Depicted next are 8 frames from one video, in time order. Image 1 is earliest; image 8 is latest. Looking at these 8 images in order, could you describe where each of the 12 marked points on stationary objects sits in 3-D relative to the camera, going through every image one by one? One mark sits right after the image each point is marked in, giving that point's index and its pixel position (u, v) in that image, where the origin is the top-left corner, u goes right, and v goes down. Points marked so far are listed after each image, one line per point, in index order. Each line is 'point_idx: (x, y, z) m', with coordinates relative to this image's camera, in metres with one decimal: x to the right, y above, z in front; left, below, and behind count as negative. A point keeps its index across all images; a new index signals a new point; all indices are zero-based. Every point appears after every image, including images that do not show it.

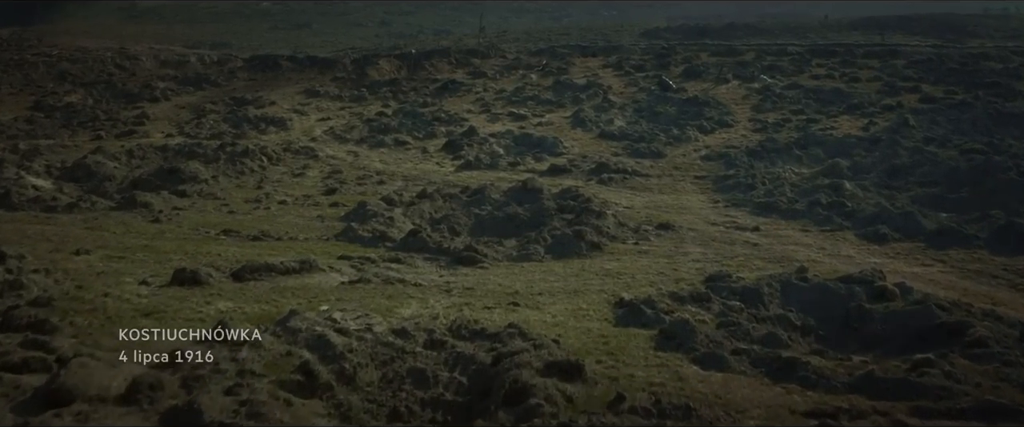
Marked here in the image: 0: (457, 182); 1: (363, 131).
0: (-0.7, +0.4, +11.6) m
1: (-2.6, +1.4, +15.5) m
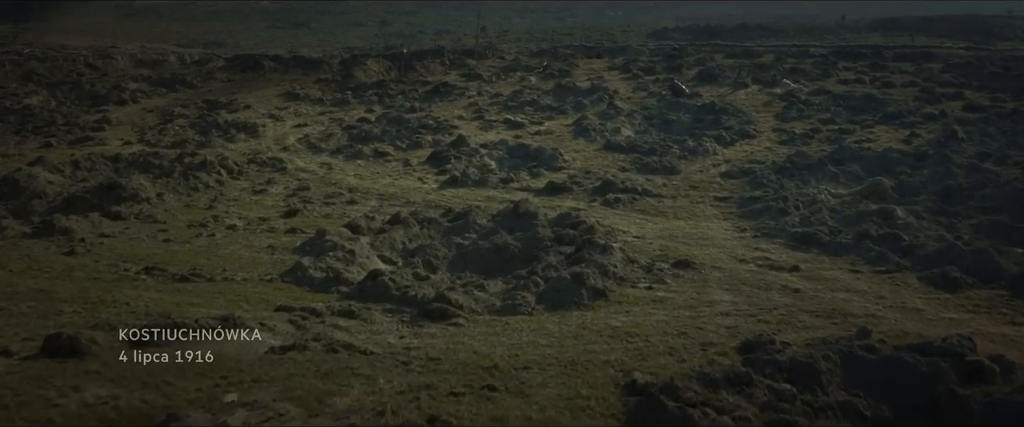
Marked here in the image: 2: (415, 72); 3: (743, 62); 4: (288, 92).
0: (-0.8, +0.1, +10.0) m
1: (-2.7, +1.2, +13.9) m
2: (-2.1, +3.1, +18.9) m
3: (+4.6, +3.0, +17.5) m
4: (-4.6, +2.5, +18.1) m
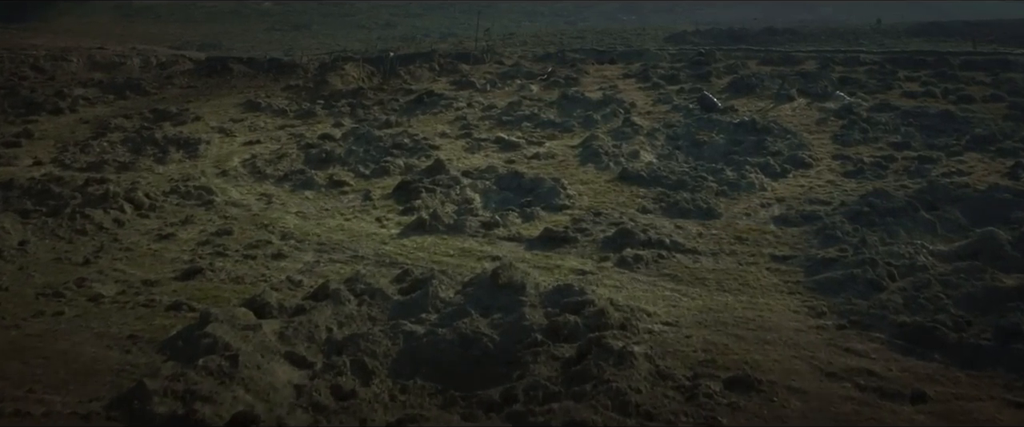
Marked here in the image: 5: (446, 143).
0: (-1.0, -0.4, +7.4) m
1: (-2.8, +0.7, +11.4) m
2: (-2.1, +2.6, +16.4) m
3: (+4.6, +2.4, +14.9) m
4: (-4.7, +2.0, +15.5) m
5: (-0.9, +0.9, +11.7) m
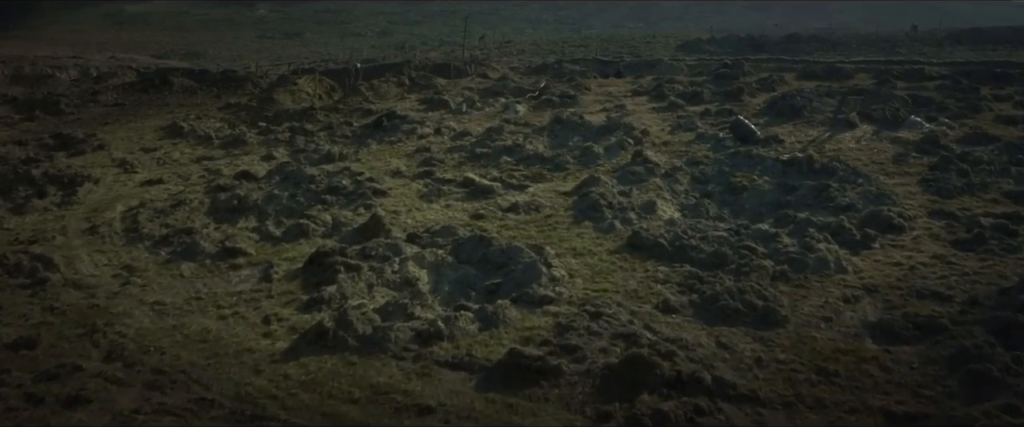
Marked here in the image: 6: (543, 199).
0: (-1.3, -1.0, +4.5) m
1: (-3.1, 0.0, +8.5) m
2: (-2.4, +1.9, +13.5) m
3: (+4.3, +1.7, +11.9) m
4: (-4.9, +1.3, +12.7) m
5: (-1.2, +0.3, +8.9) m
6: (+0.3, +0.1, +8.1) m
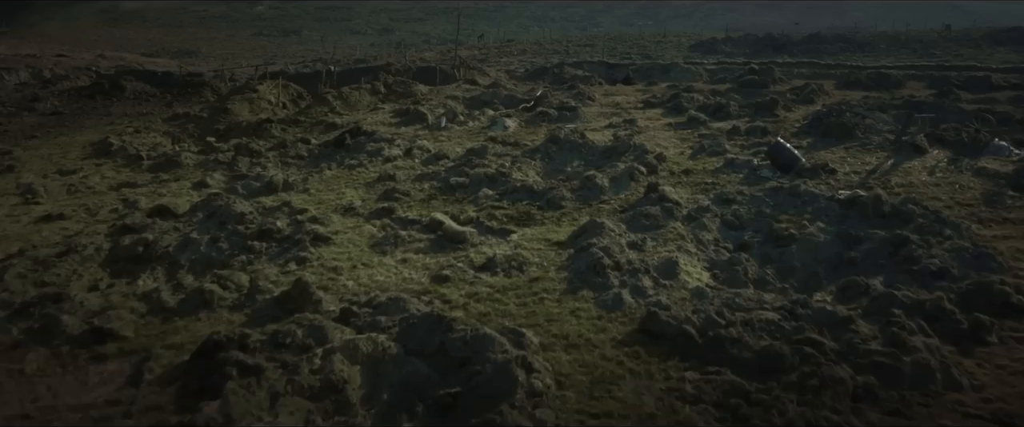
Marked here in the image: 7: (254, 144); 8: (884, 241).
0: (-1.5, -1.4, +2.6) m
1: (-3.2, -0.4, +6.6) m
2: (-2.5, +1.5, +11.6) m
3: (+4.2, +1.3, +10.0) m
4: (-5.0, +0.9, +10.8) m
5: (-1.3, -0.1, +7.0) m
6: (+0.1, -0.3, +6.2) m
7: (-2.9, +0.8, +9.9) m
8: (+2.5, -0.2, +6.0) m
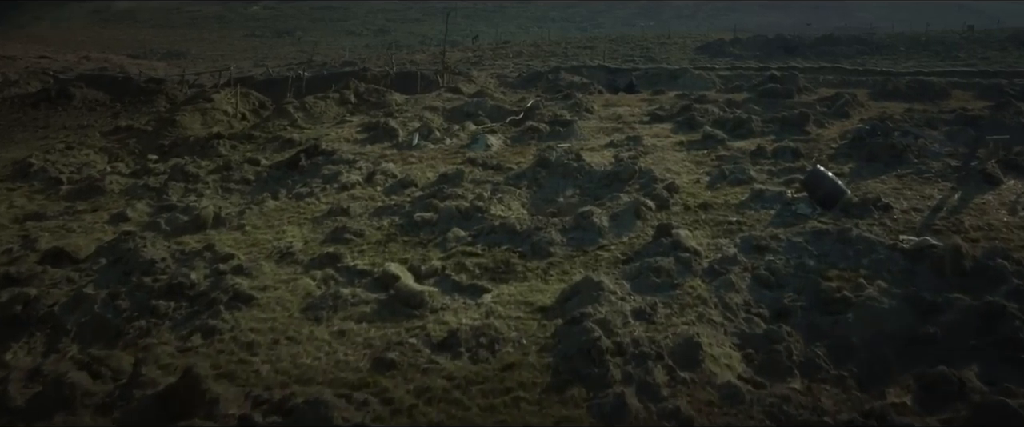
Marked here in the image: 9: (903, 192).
0: (-1.7, -1.7, +1.2) m
1: (-3.4, -0.7, +5.2) m
2: (-2.6, +1.2, +10.2) m
3: (+4.1, +1.0, +8.6) m
4: (-5.2, +0.6, +9.4) m
5: (-1.5, -0.4, +5.5) m
6: (0.0, -0.6, +4.8) m
7: (-3.1, +0.4, +8.4) m
8: (+2.4, -0.5, +4.5) m
9: (+2.8, +0.2, +6.2) m
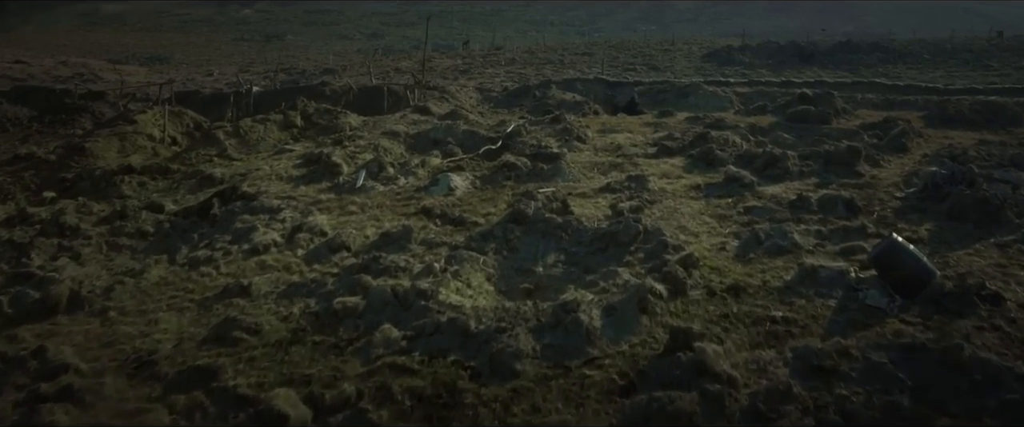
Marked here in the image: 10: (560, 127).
0: (-1.9, -2.2, -0.6) m
1: (-3.6, -1.2, +3.4) m
2: (-2.9, +0.7, +8.4) m
3: (+3.8, +0.6, +6.8) m
4: (-5.4, +0.1, +7.6) m
5: (-1.7, -0.9, +3.8) m
6: (-0.3, -1.0, +3.0) m
7: (-3.3, 0.0, +6.7) m
8: (+2.2, -0.9, +2.7) m
9: (+2.5, -0.3, +4.4) m
10: (+0.5, +0.8, +8.3) m
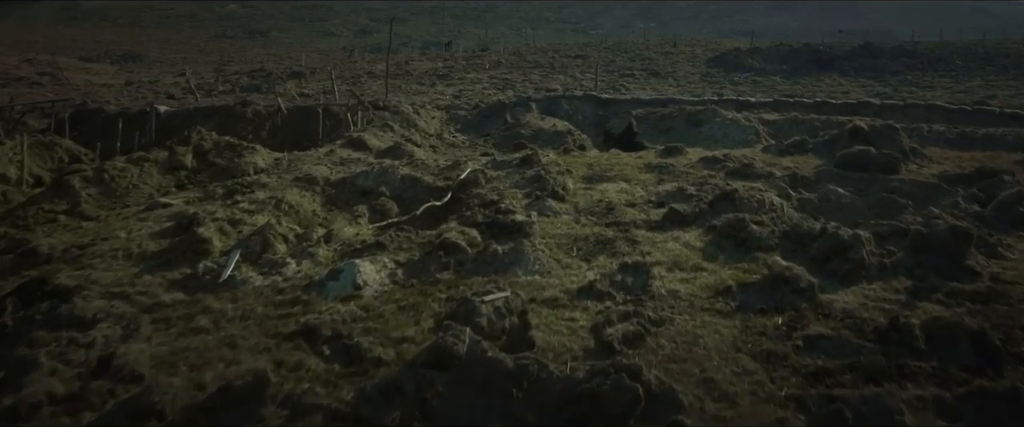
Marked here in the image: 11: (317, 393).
0: (-2.2, -2.8, -2.7) m
1: (-3.9, -1.7, +1.3) m
2: (-3.2, +0.2, +6.3) m
3: (+3.5, 0.0, +4.7) m
4: (-5.7, -0.4, +5.5) m
5: (-2.0, -1.4, +1.7) m
6: (-0.6, -1.6, +0.9) m
7: (-3.6, -0.5, +4.5) m
8: (+1.8, -1.5, +0.6) m
9: (+2.2, -0.9, +2.3) m
10: (+0.1, +0.3, +6.2) m
11: (-0.8, -0.7, +3.4) m
